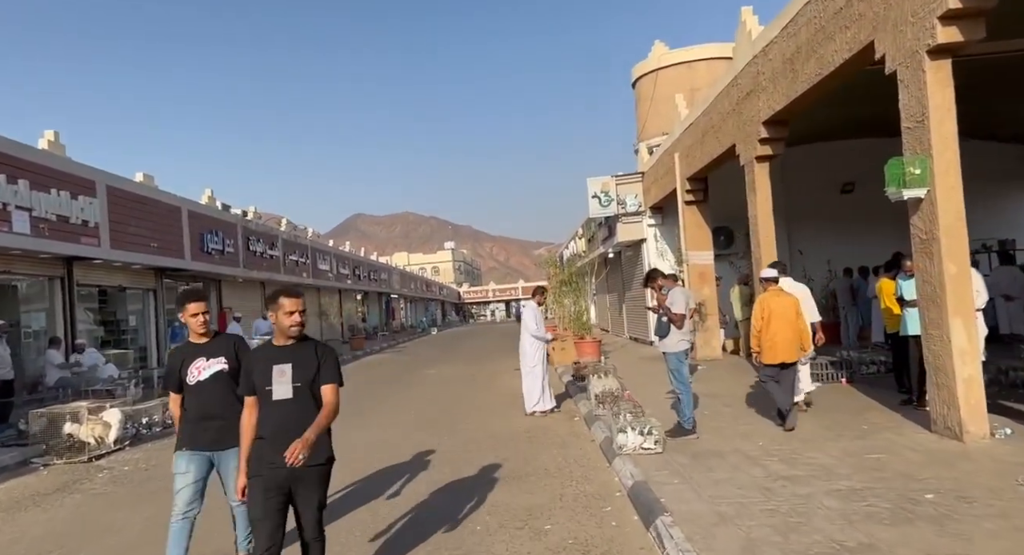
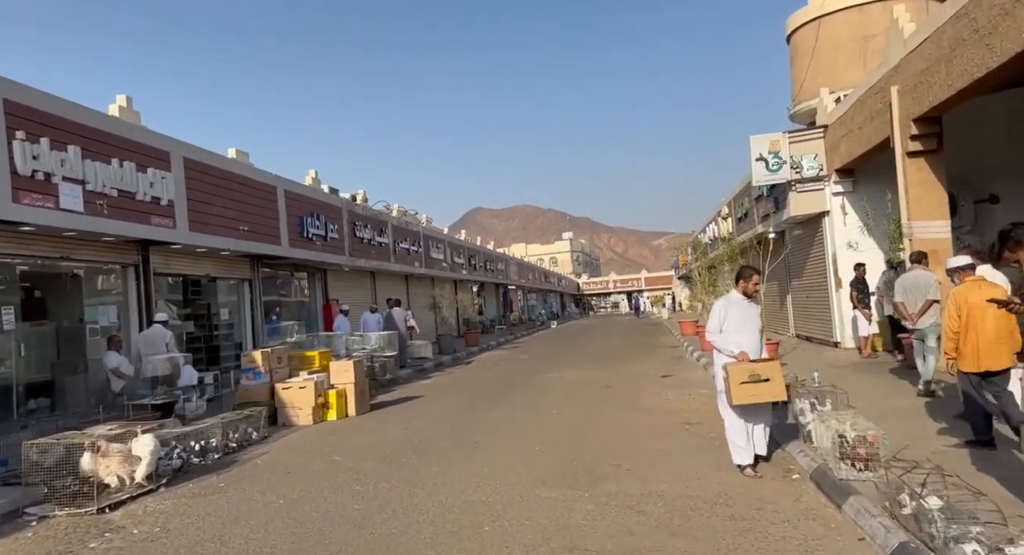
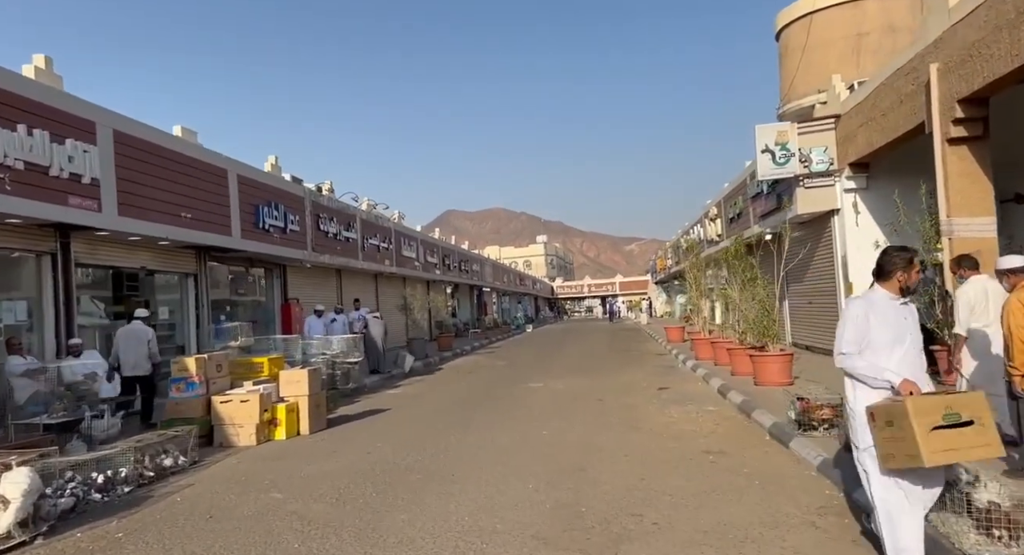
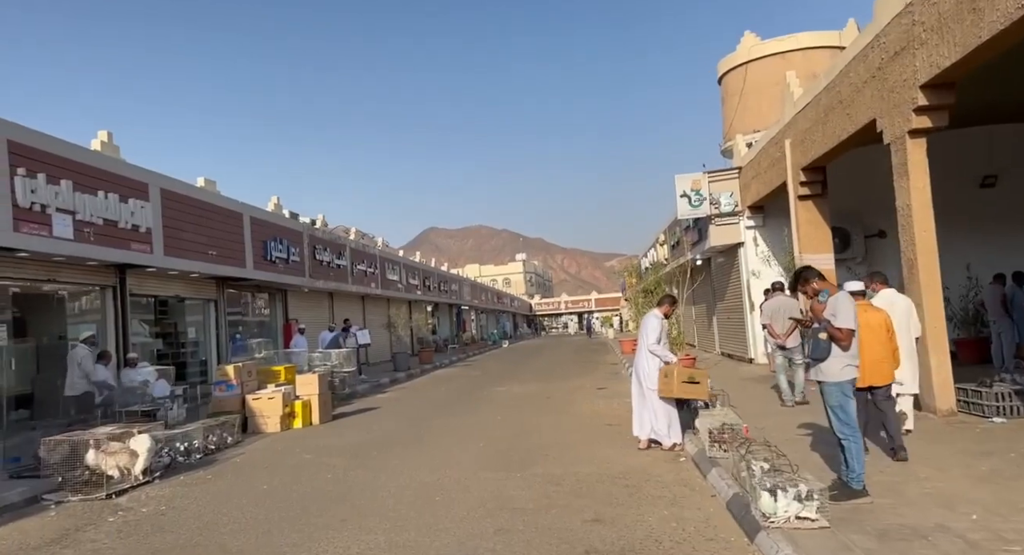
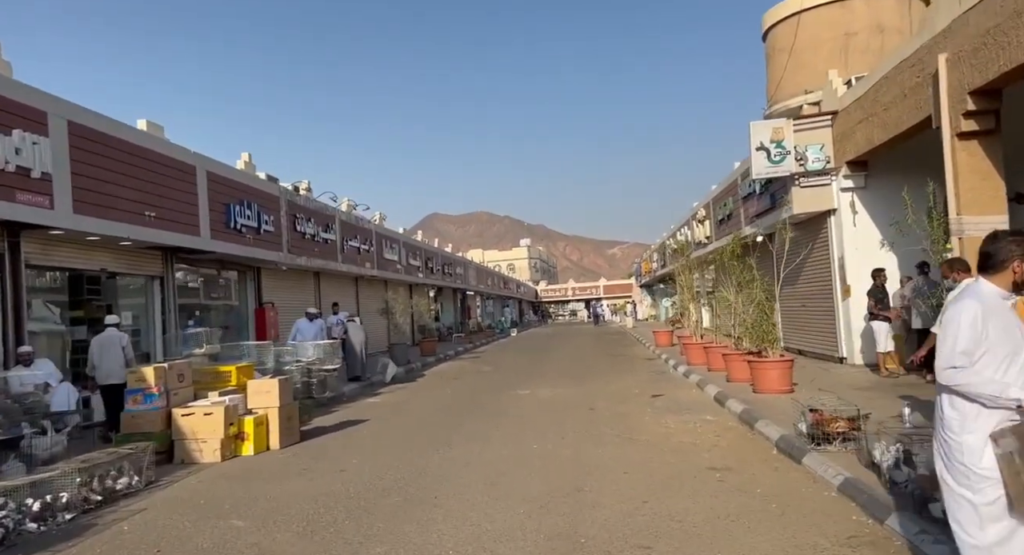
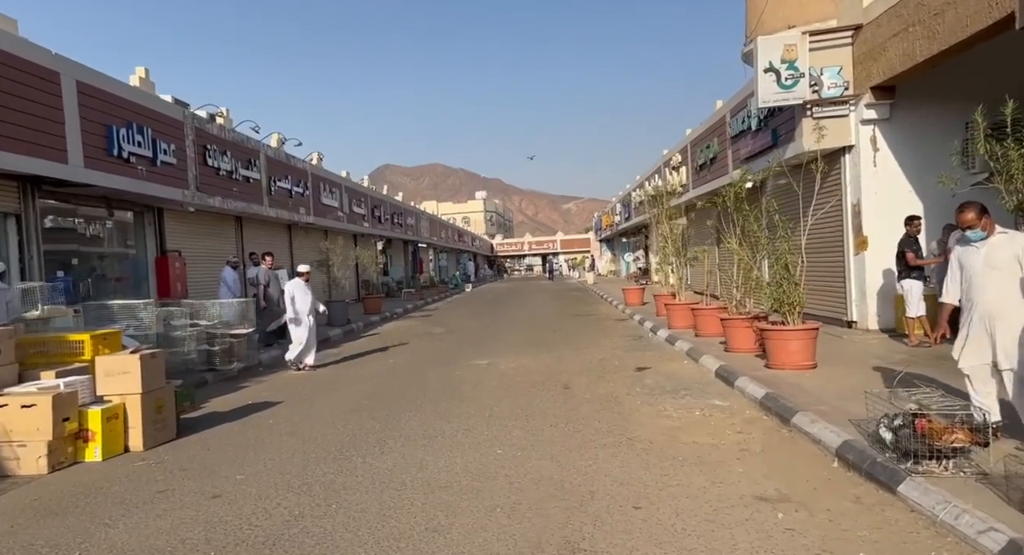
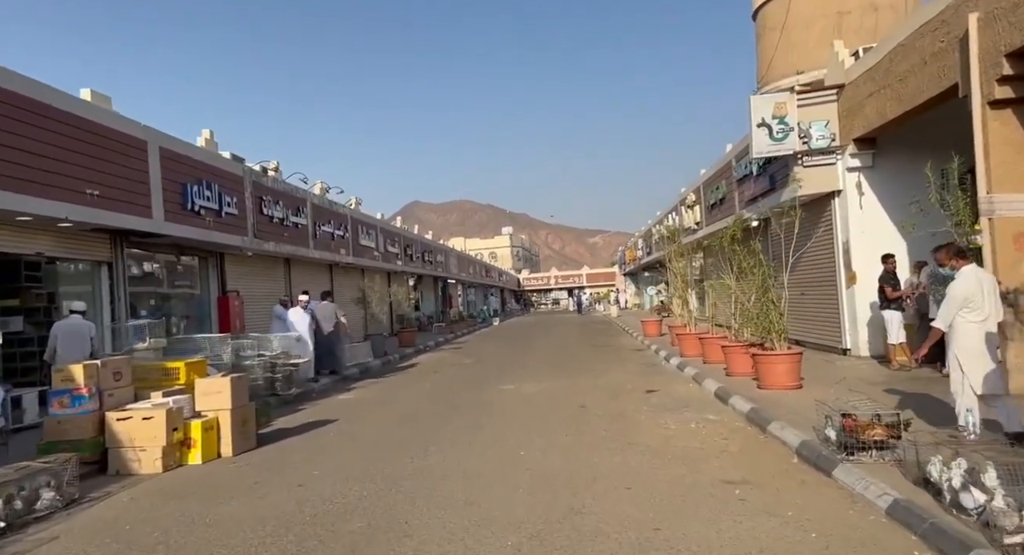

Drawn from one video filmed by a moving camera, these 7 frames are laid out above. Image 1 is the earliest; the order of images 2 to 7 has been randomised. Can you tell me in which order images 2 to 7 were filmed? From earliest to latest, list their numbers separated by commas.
4, 2, 3, 5, 7, 6
